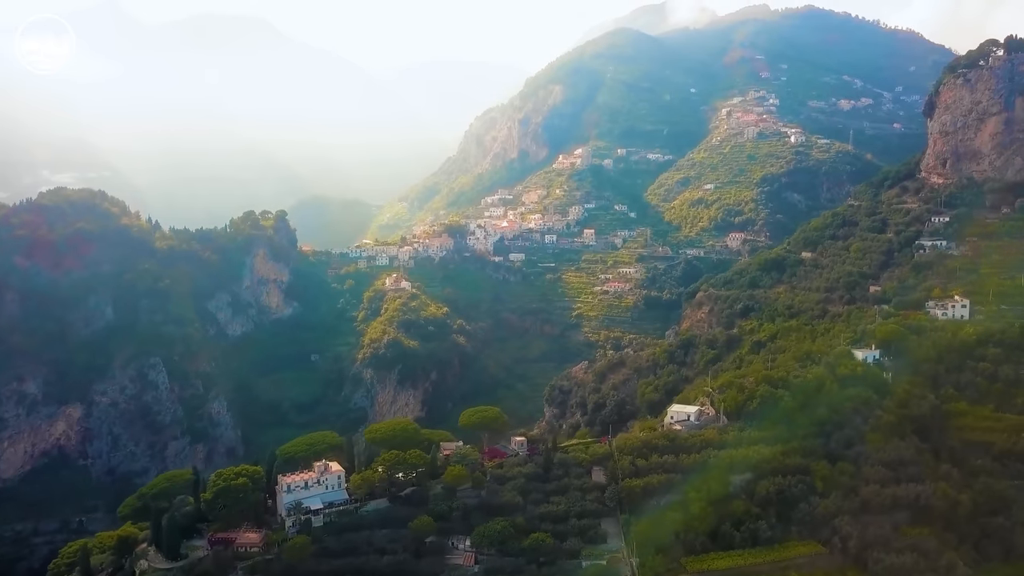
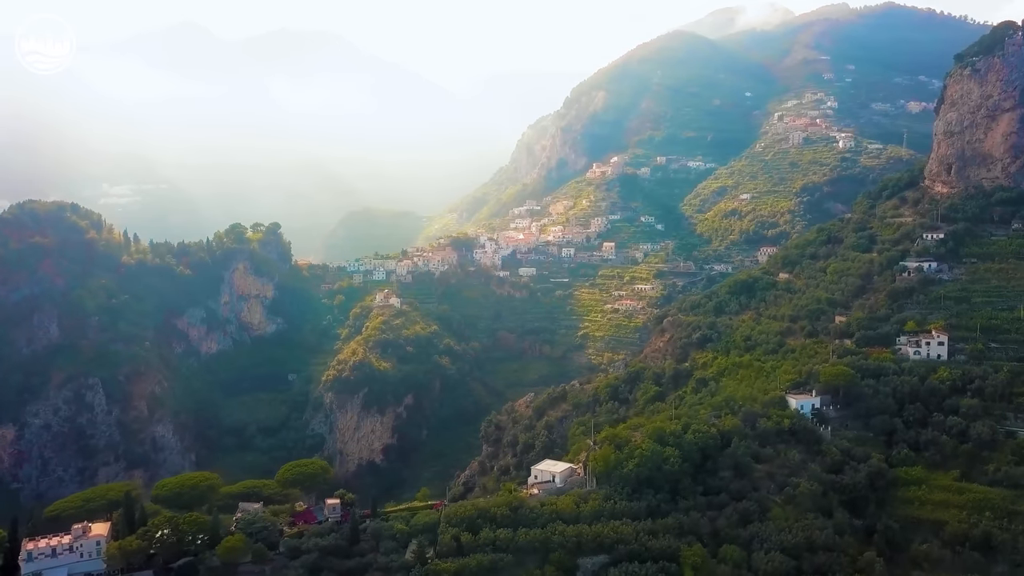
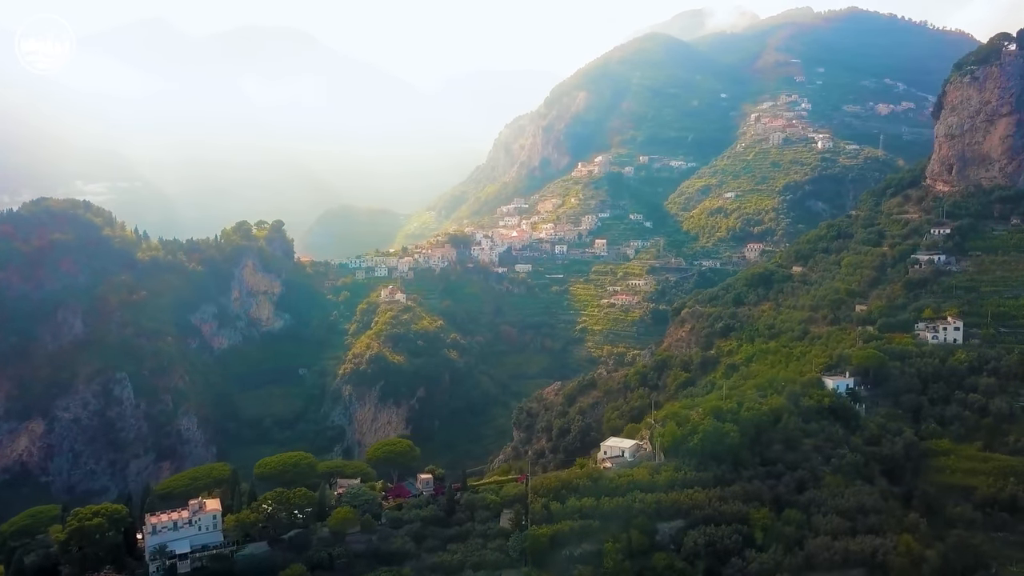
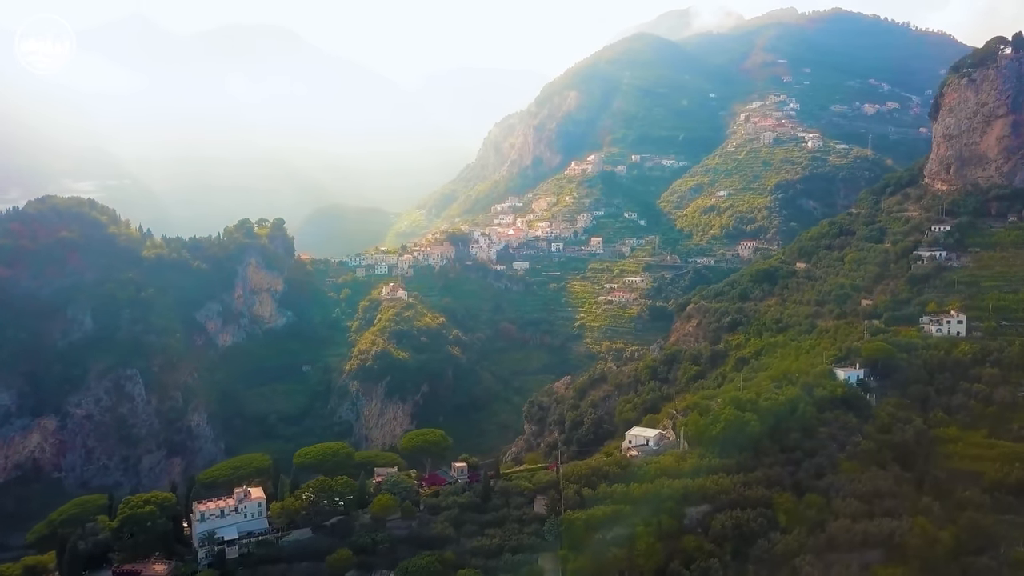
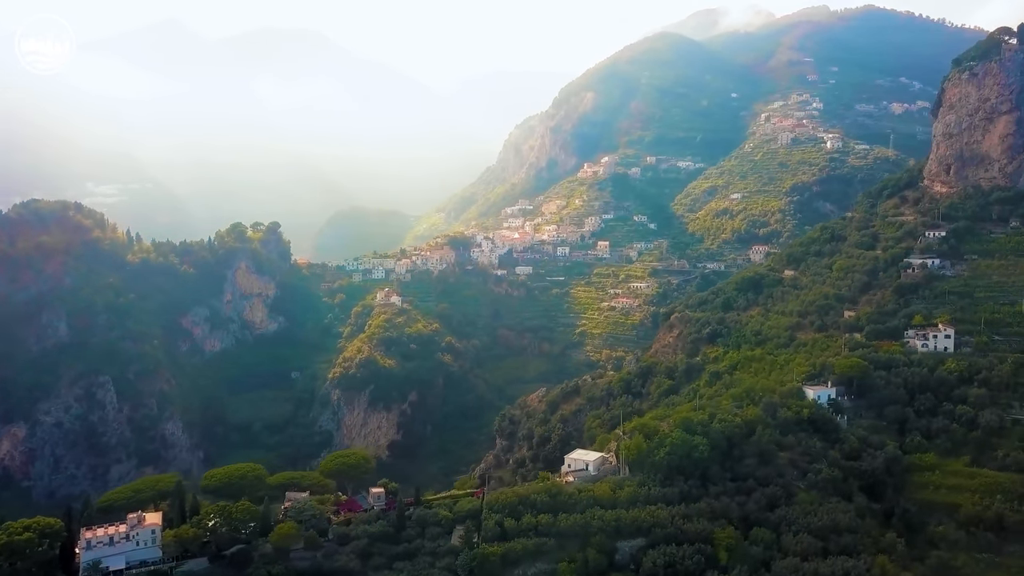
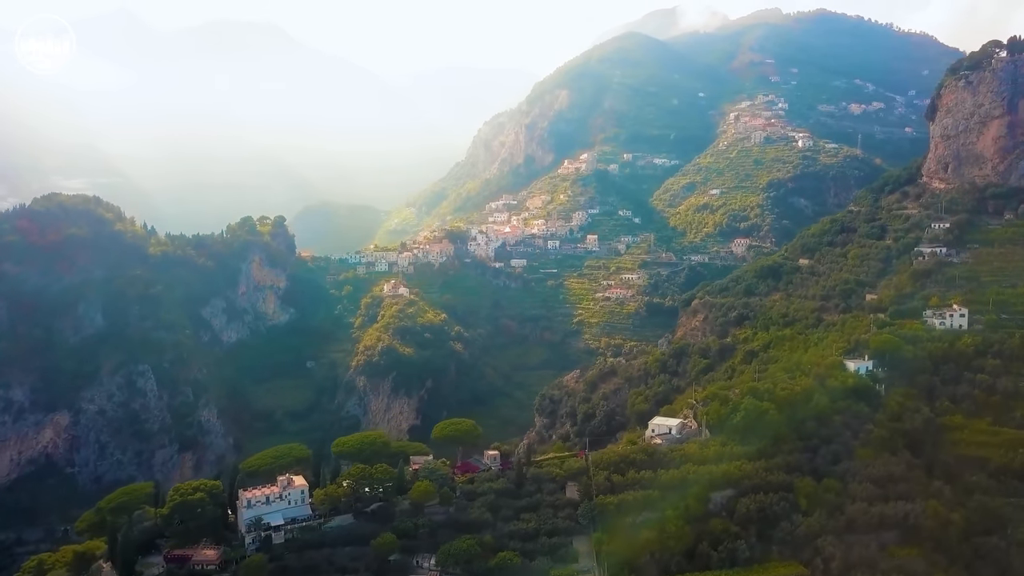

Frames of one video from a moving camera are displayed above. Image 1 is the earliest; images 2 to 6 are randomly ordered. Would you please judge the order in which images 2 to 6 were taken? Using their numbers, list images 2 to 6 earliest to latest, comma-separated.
6, 4, 3, 5, 2
